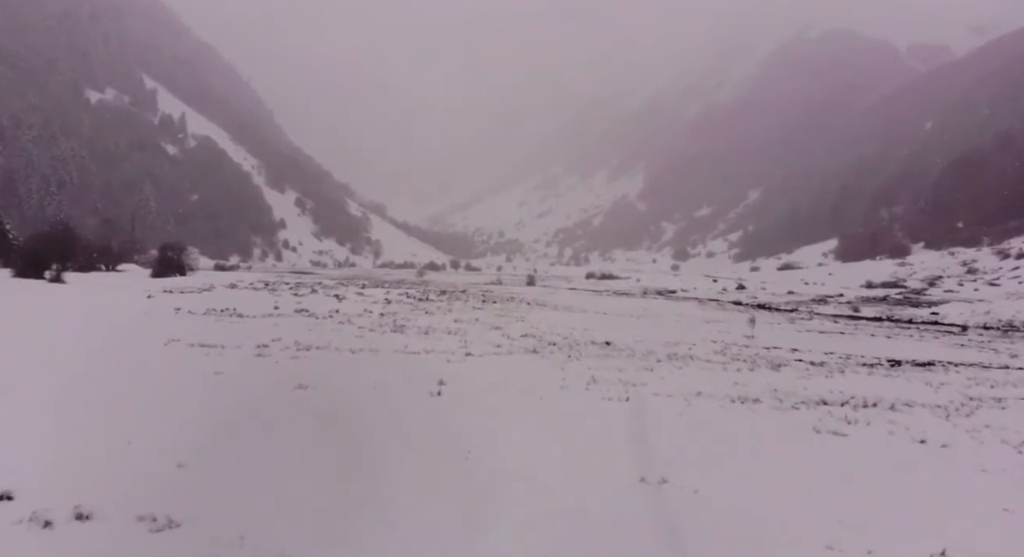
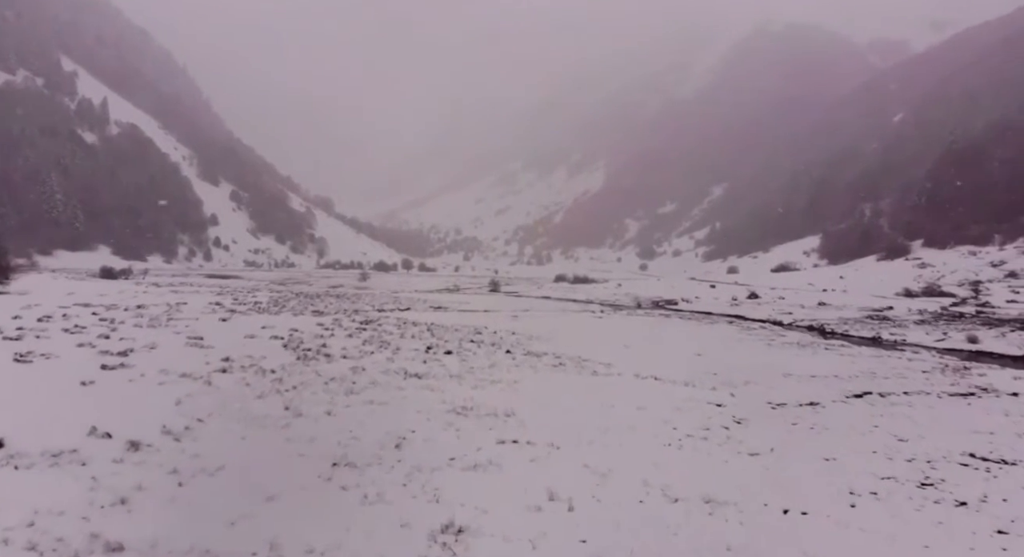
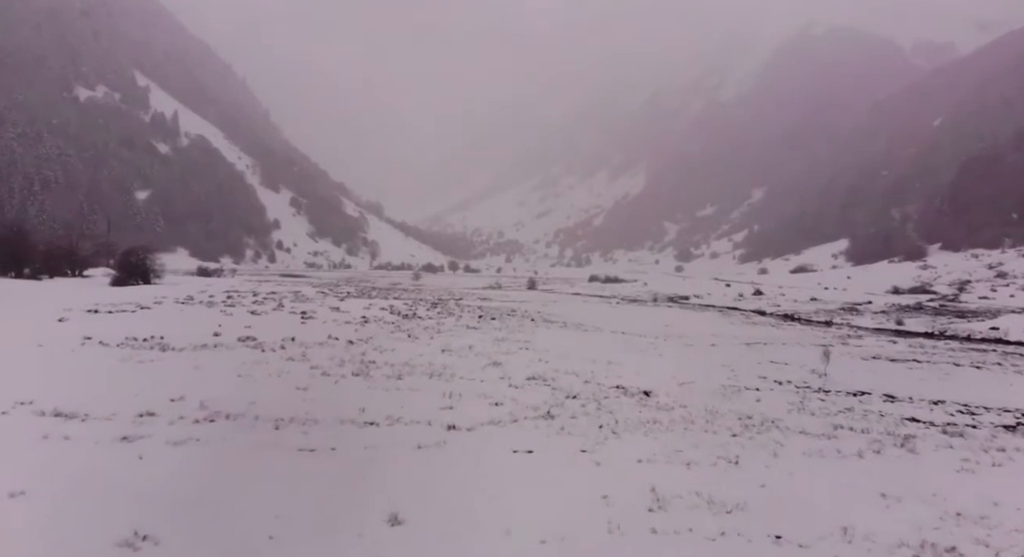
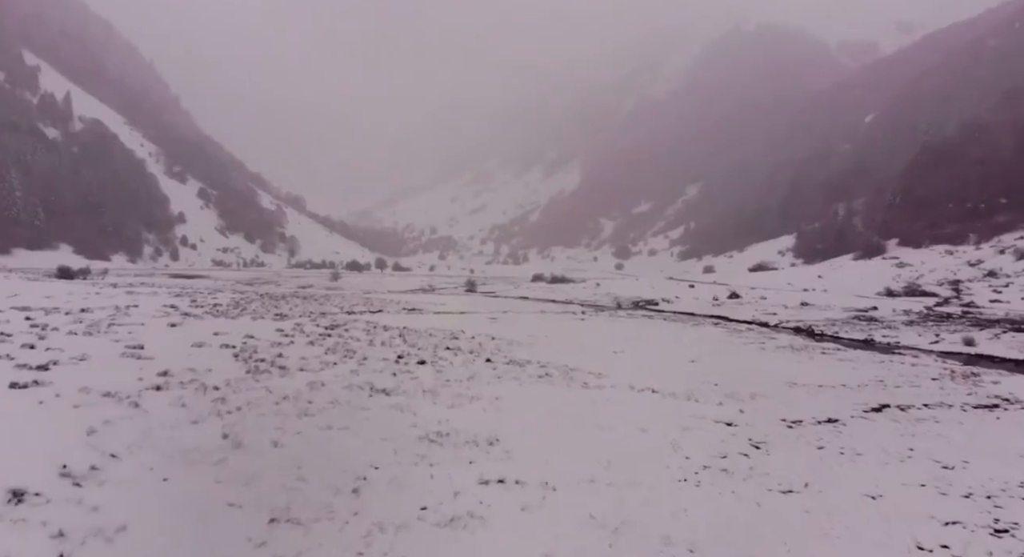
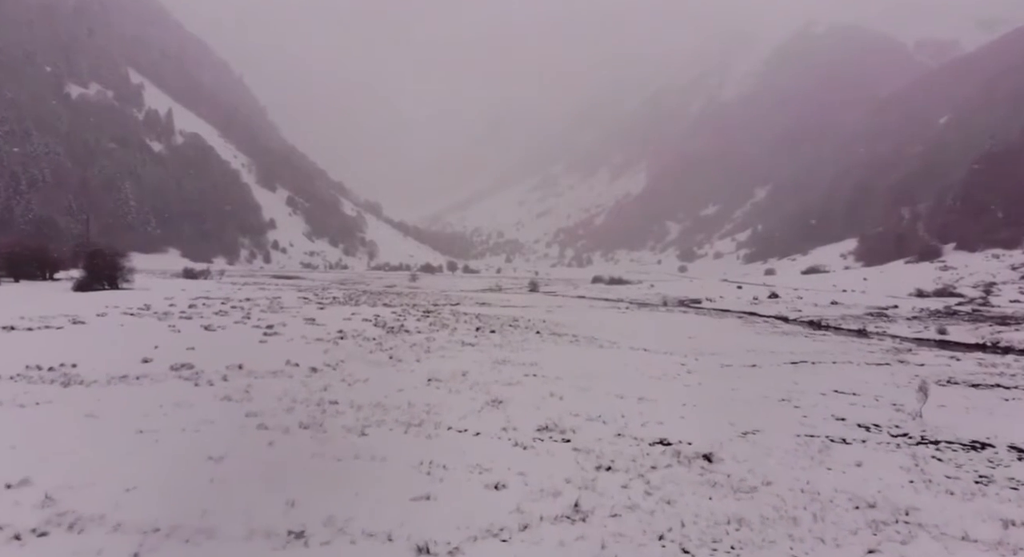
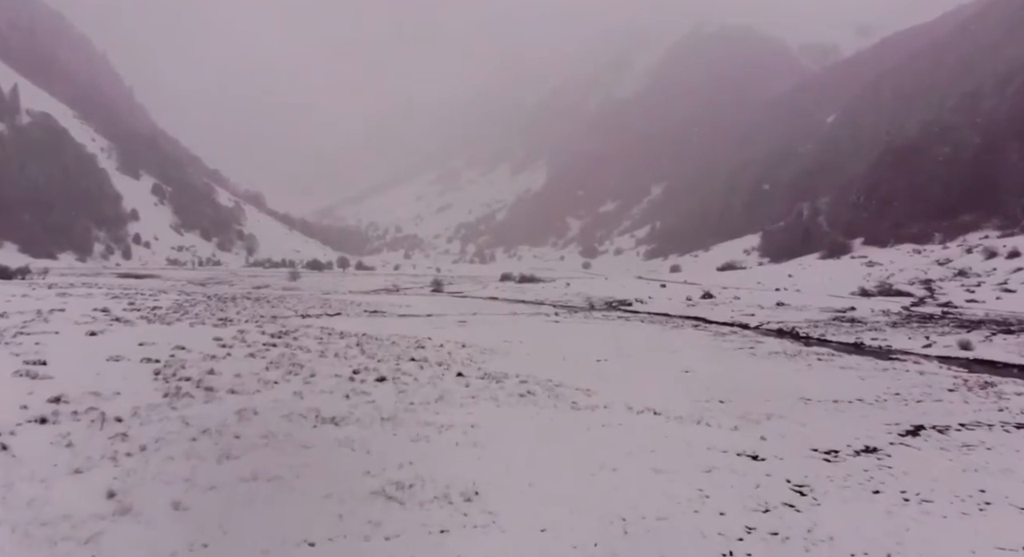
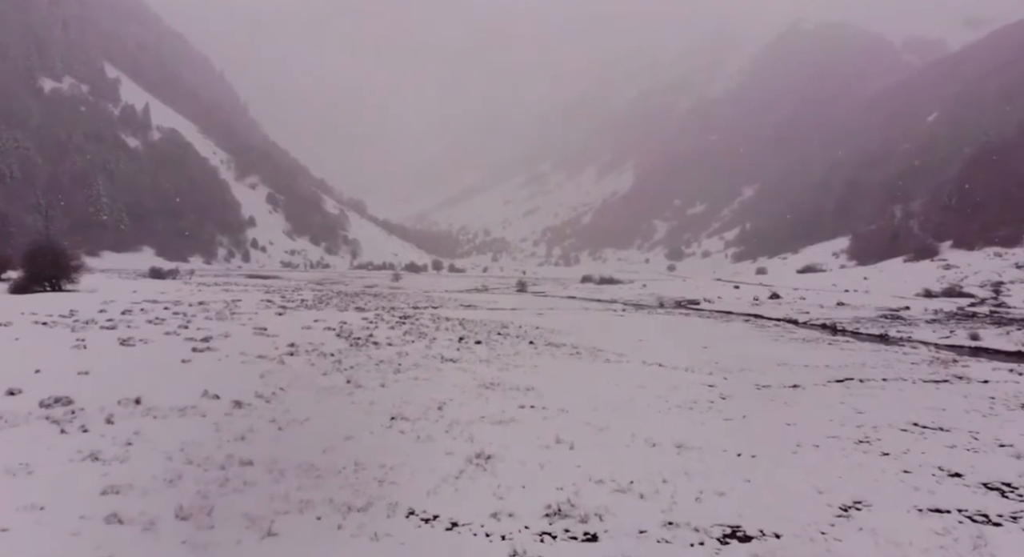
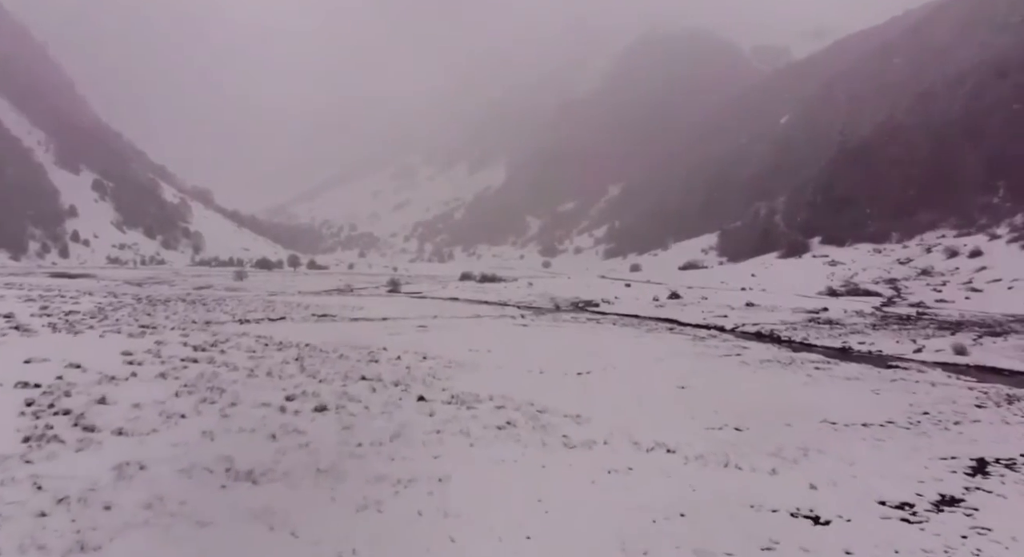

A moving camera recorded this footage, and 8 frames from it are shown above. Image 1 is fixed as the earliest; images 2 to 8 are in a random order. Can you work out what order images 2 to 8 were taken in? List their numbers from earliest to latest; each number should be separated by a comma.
3, 5, 7, 2, 4, 6, 8
